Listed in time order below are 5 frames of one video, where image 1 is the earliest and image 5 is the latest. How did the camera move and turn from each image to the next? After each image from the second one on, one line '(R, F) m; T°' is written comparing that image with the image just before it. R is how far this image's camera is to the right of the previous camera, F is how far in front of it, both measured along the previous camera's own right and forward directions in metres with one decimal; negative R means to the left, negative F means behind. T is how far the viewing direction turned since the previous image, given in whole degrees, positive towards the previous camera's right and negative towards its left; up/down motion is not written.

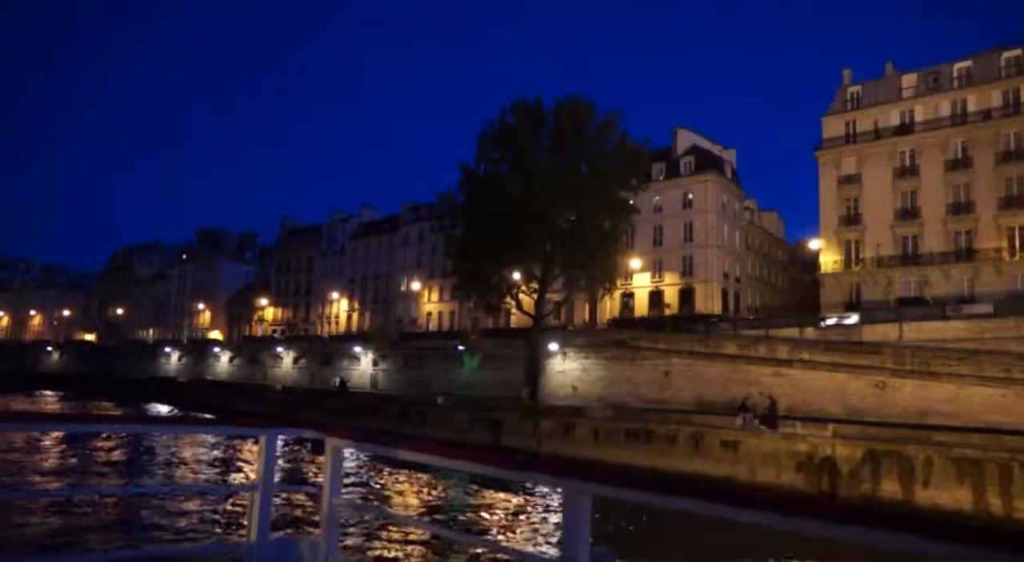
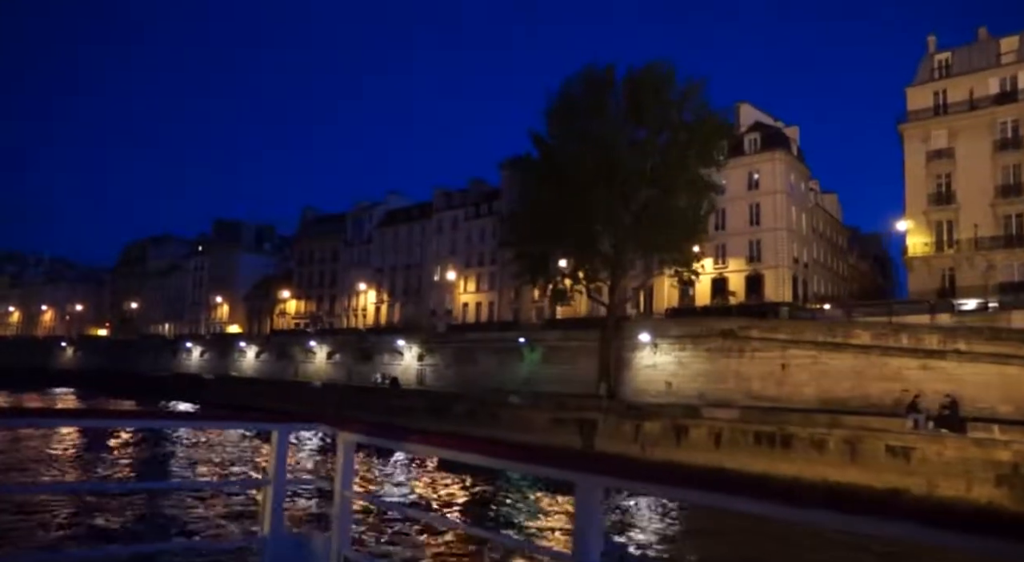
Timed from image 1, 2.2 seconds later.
(-3.8, +4.4) m; 0°
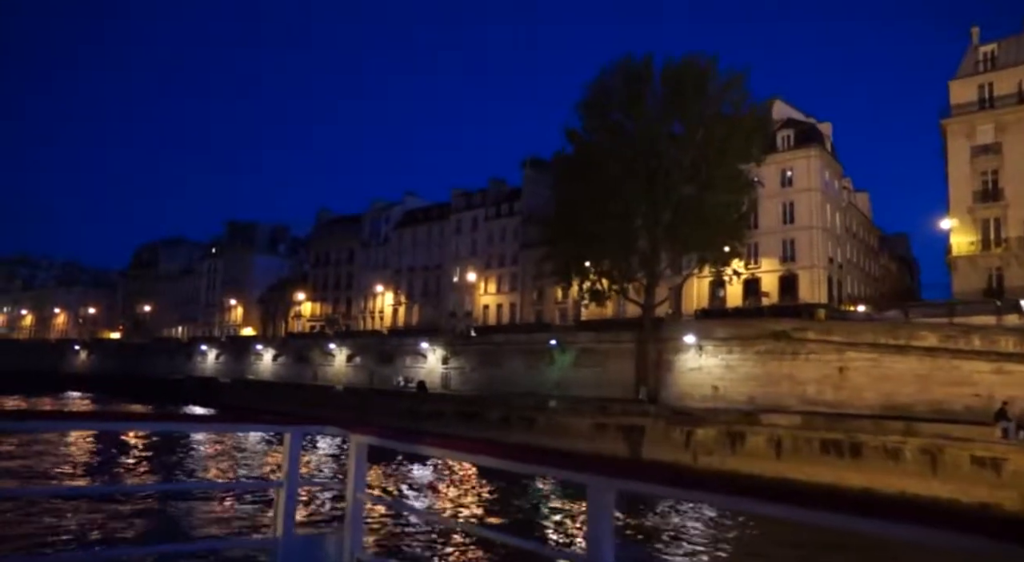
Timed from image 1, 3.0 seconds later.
(-1.4, +1.6) m; -1°
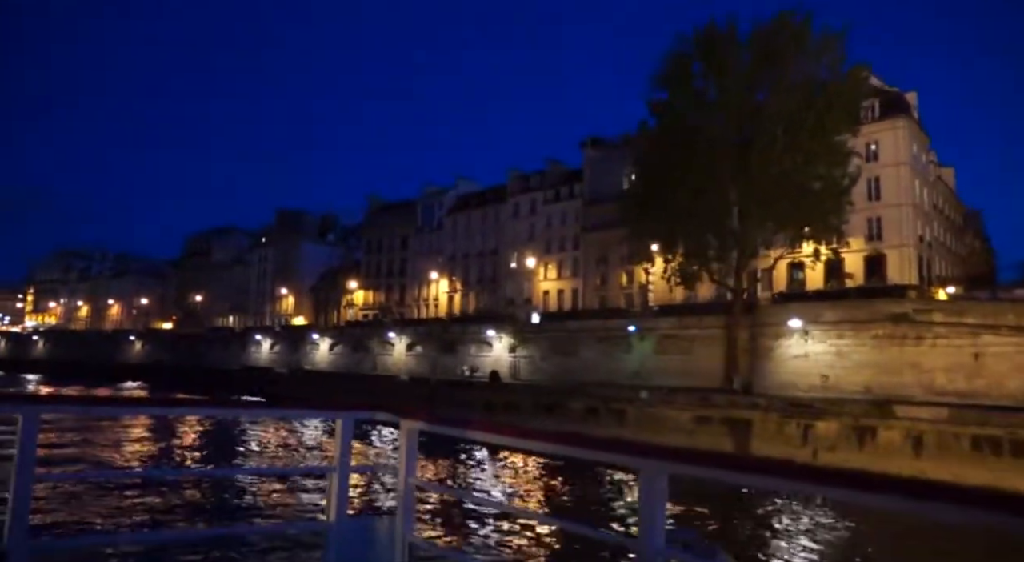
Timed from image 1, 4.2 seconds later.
(-2.1, +2.2) m; -3°
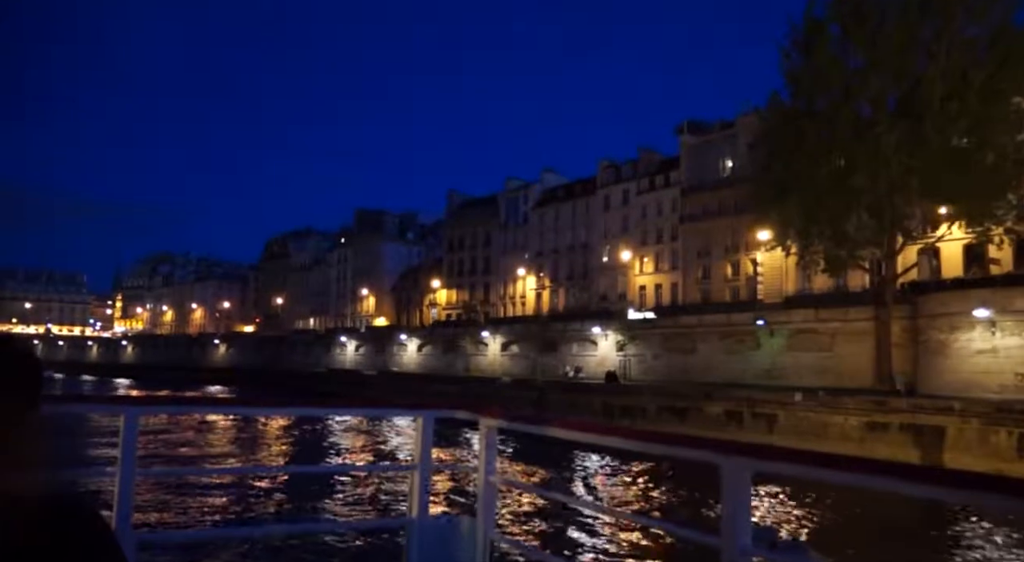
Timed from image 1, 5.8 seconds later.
(-2.5, +3.0) m; -5°
